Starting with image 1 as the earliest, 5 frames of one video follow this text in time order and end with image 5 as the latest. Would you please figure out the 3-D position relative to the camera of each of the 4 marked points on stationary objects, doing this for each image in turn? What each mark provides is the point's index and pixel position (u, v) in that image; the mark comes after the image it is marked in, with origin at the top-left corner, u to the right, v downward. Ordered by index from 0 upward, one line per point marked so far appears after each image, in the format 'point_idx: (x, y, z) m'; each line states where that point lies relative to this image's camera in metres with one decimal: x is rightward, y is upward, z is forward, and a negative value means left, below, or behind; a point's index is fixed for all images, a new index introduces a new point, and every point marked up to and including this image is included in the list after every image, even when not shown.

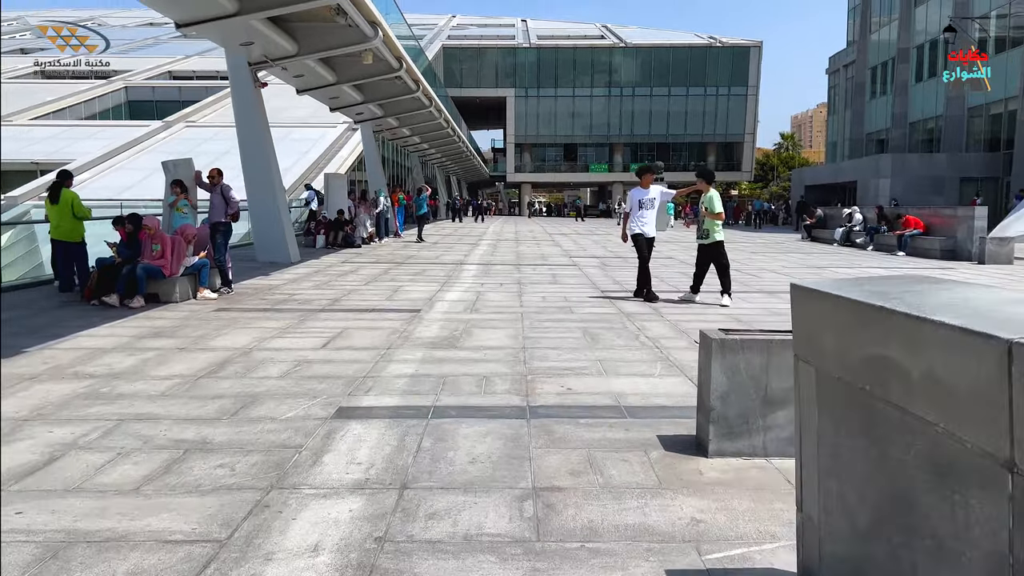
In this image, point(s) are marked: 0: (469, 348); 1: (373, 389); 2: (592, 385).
0: (-0.4, -0.5, +7.2) m
1: (-1.0, -0.7, +5.7) m
2: (+0.6, -0.7, +5.8) m
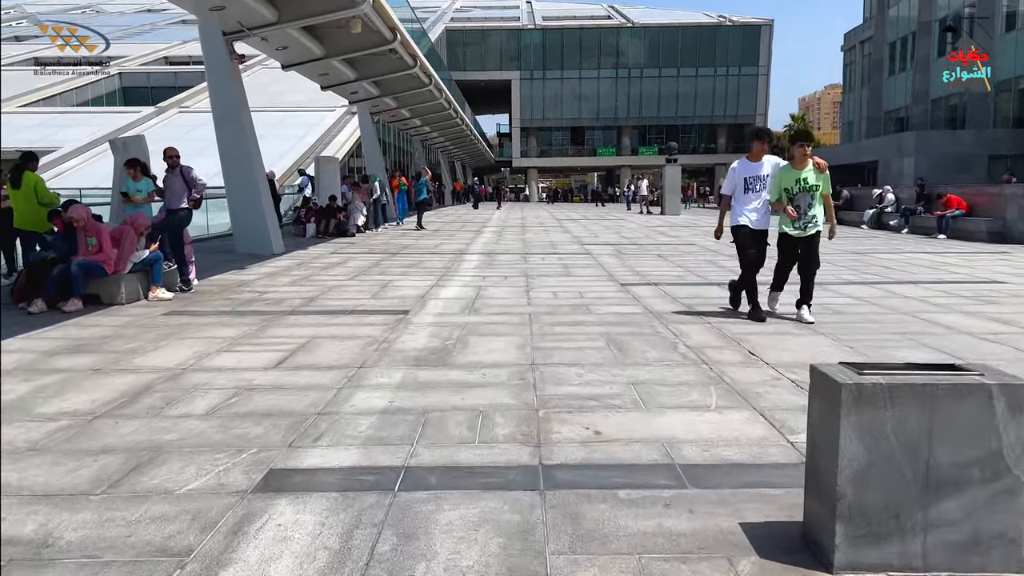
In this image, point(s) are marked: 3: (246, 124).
0: (-0.4, -0.6, +5.6) m
1: (-0.9, -0.8, +4.1) m
2: (+0.6, -0.7, +4.2) m
3: (-4.9, +3.0, +14.7) m
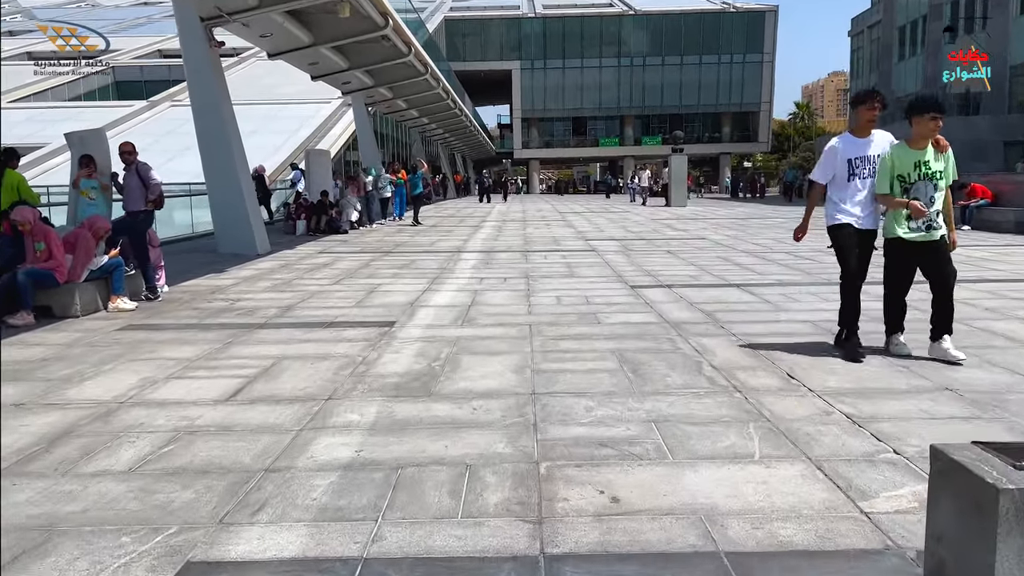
0: (-0.4, -0.6, +4.8) m
1: (-1.0, -0.9, +3.2) m
2: (+0.6, -0.8, +3.3) m
3: (-4.9, +3.0, +13.8) m
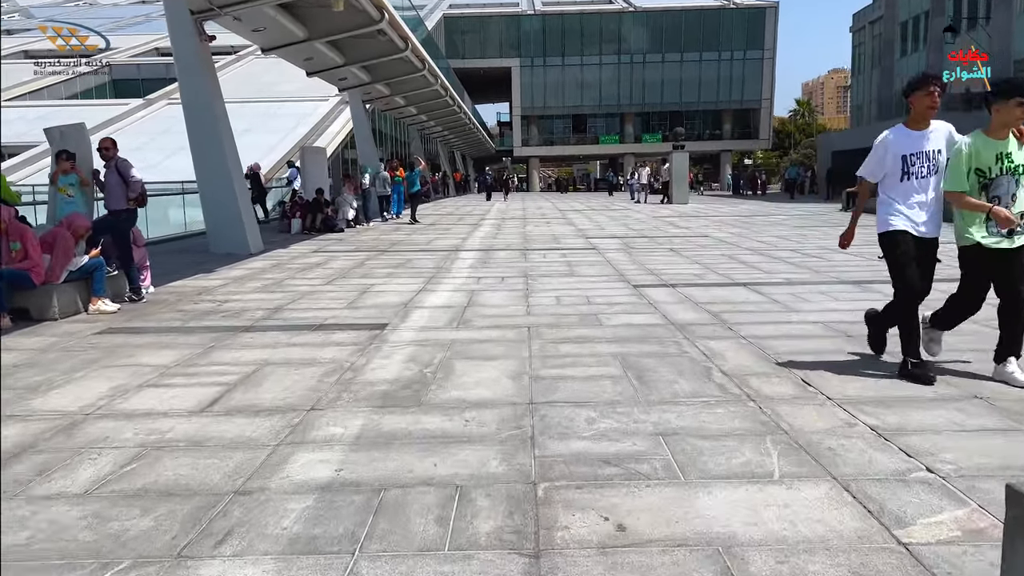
0: (-0.4, -0.7, +4.4) m
1: (-1.0, -0.9, +2.9) m
2: (+0.6, -0.8, +3.0) m
3: (-4.9, +3.0, +13.5) m
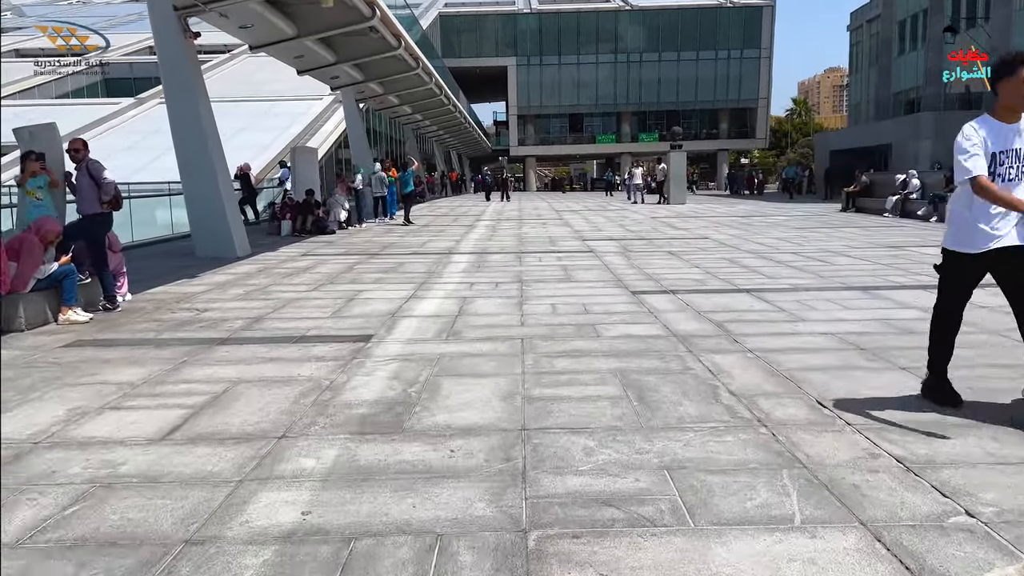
0: (-0.5, -0.7, +4.0) m
1: (-1.0, -1.0, +2.5) m
2: (+0.5, -0.9, +2.6) m
3: (-5.0, +2.9, +13.1) m
